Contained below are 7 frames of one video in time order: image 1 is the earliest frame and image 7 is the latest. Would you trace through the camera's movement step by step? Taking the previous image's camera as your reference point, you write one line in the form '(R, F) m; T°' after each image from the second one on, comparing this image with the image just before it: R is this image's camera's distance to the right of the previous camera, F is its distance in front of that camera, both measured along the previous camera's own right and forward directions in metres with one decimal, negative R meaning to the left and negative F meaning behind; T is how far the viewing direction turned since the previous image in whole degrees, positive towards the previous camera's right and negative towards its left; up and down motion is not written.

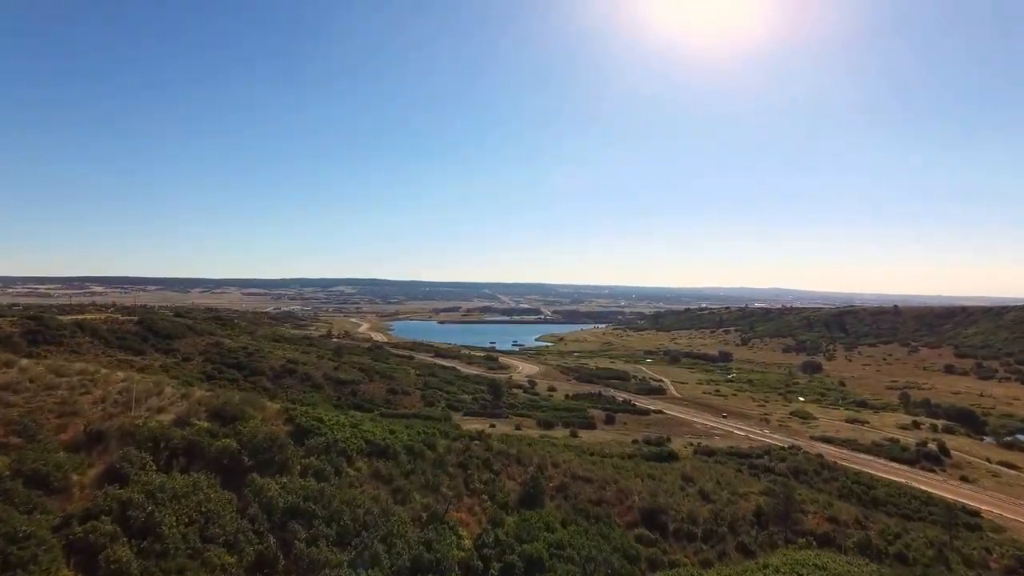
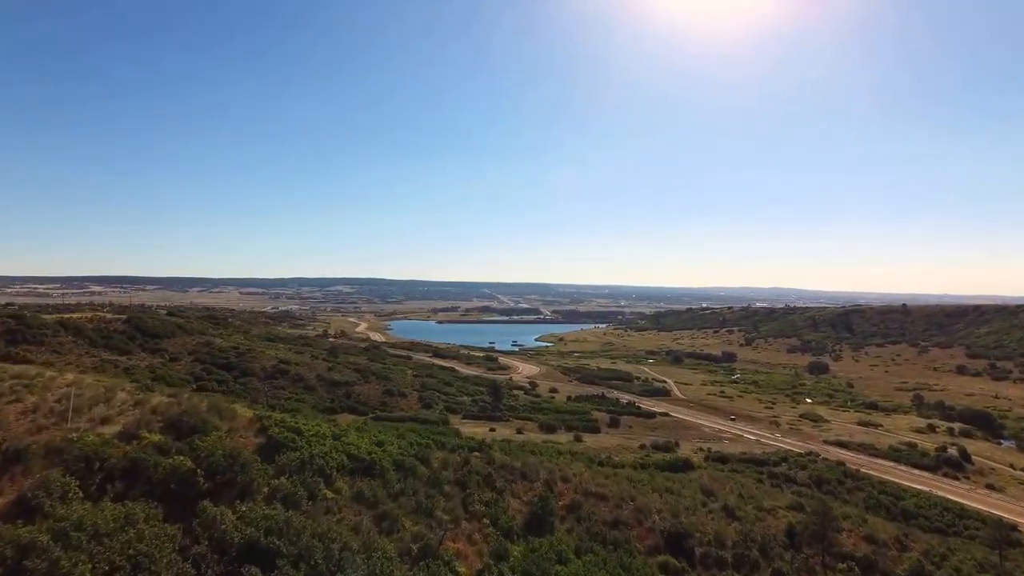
(-0.1, +1.8) m; 0°
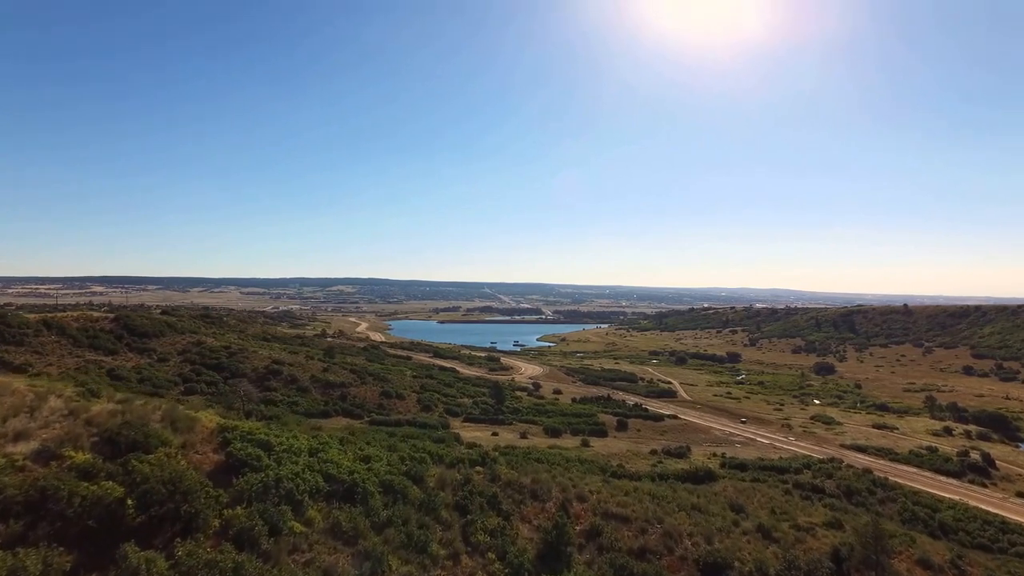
(-0.2, +2.0) m; 0°
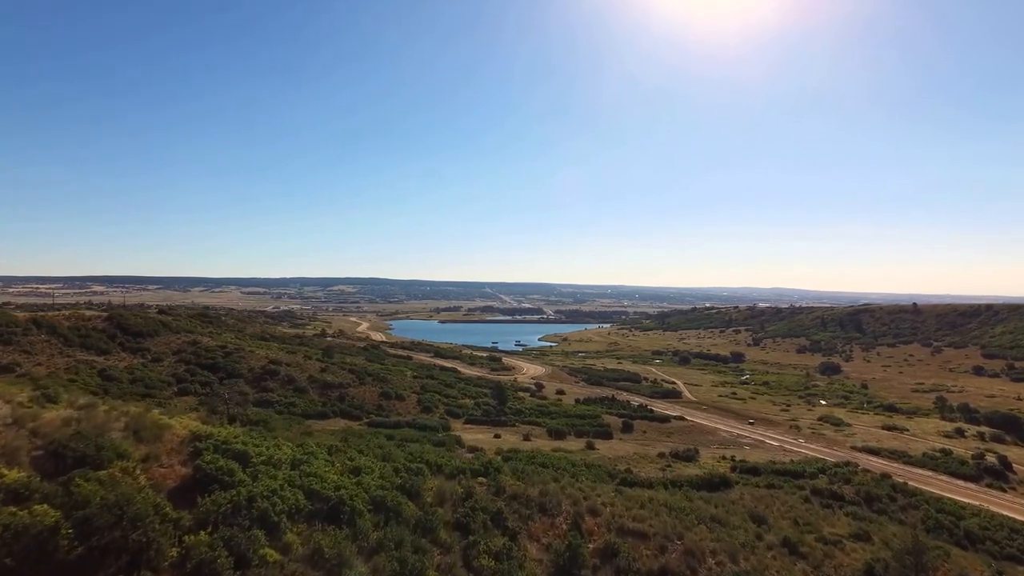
(-0.1, +1.2) m; 0°
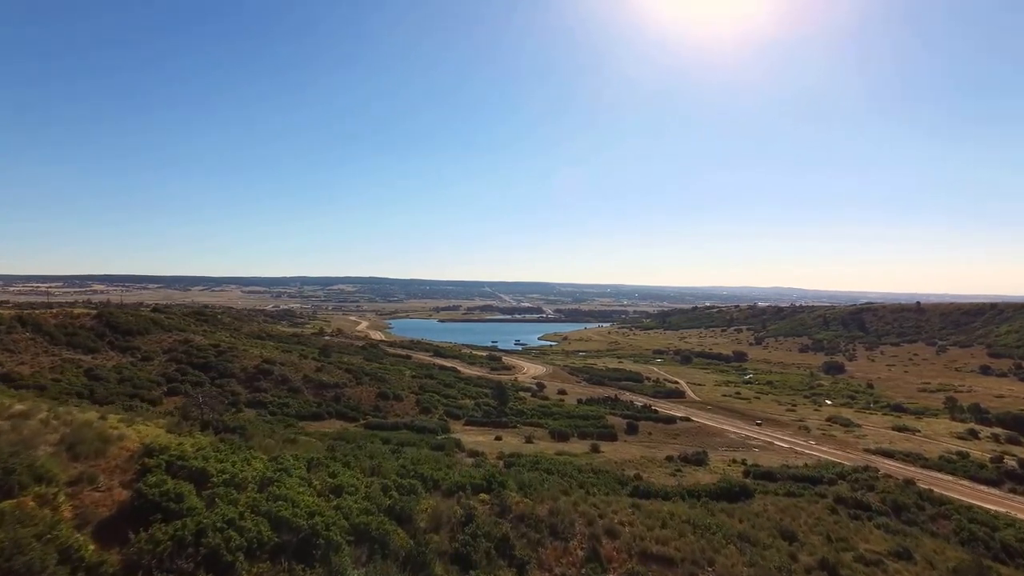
(-0.1, +1.5) m; 0°
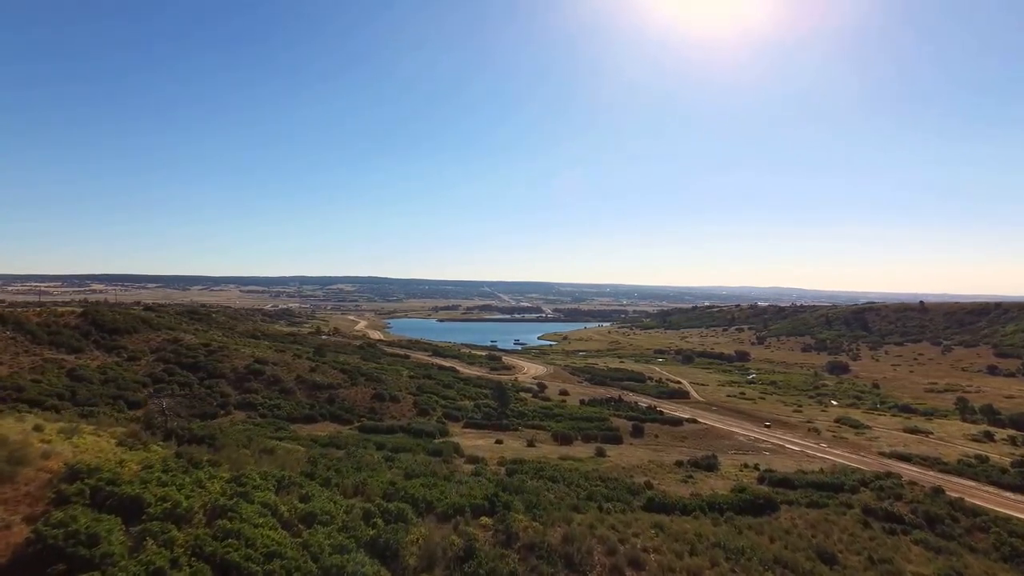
(-0.1, +1.6) m; 0°
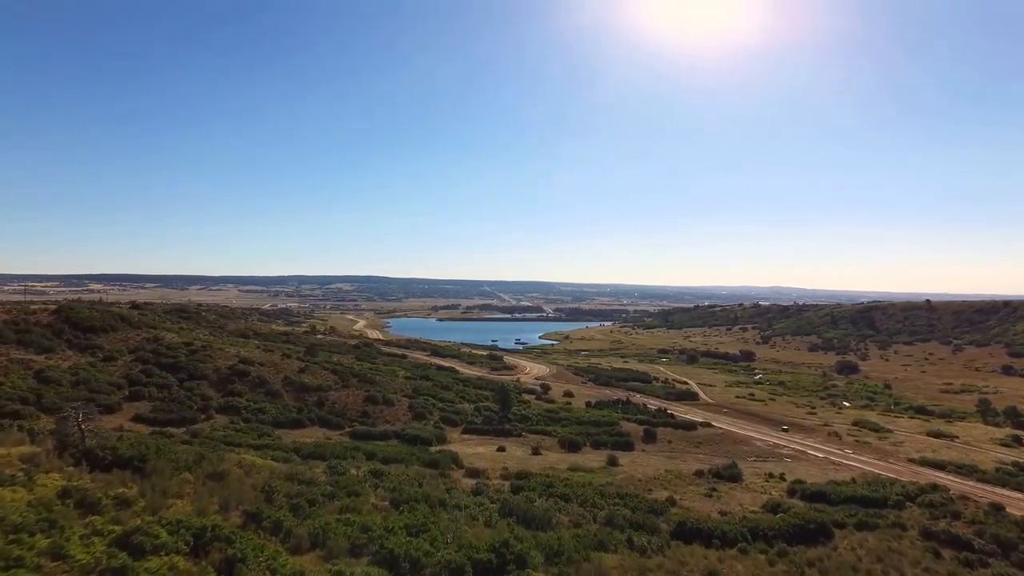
(-0.2, +2.8) m; 0°
